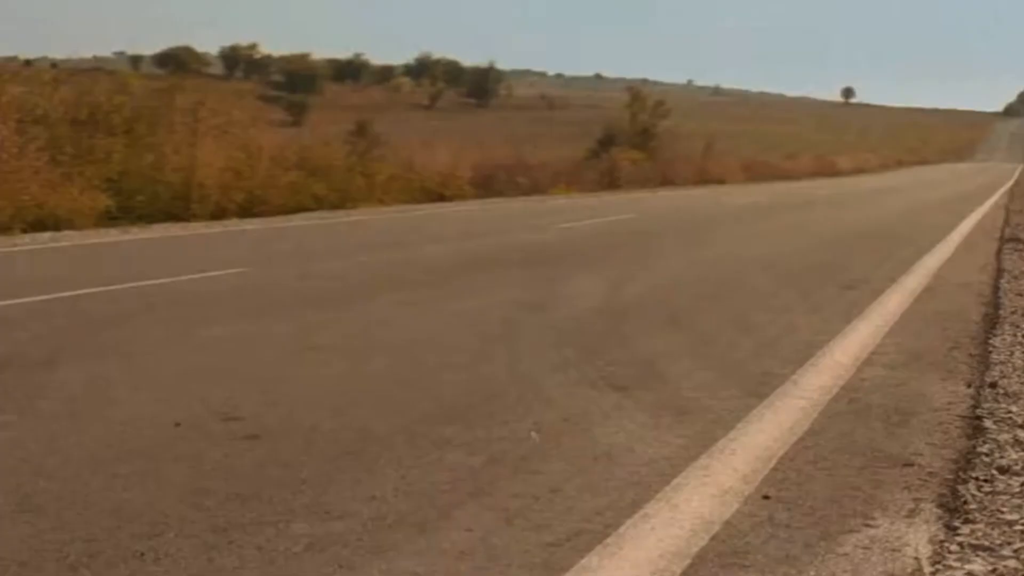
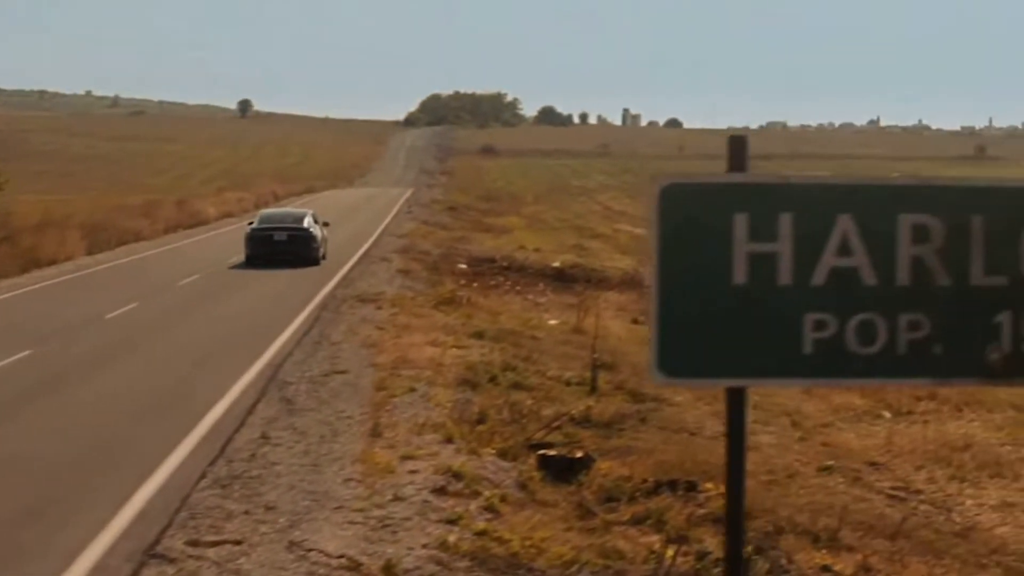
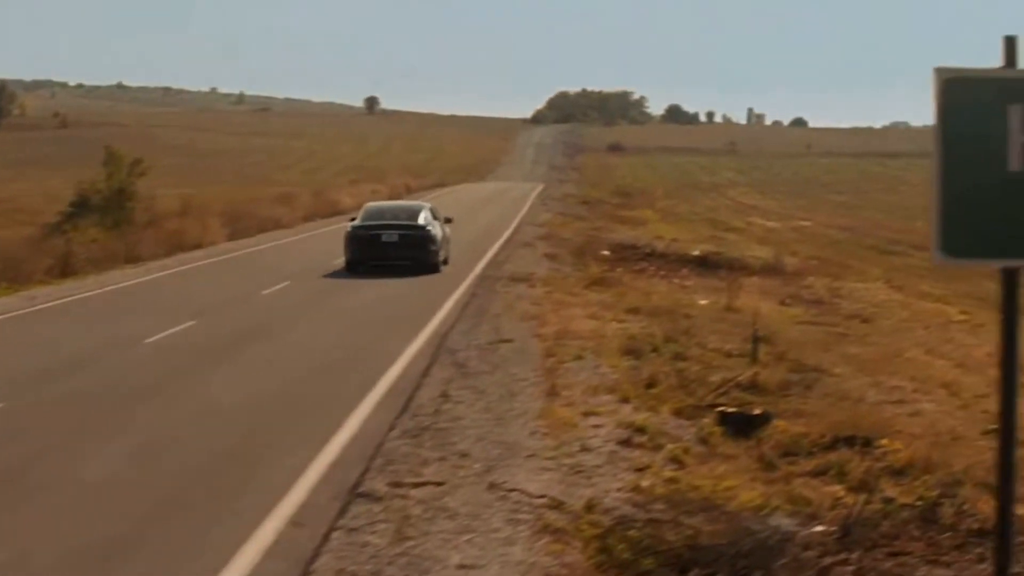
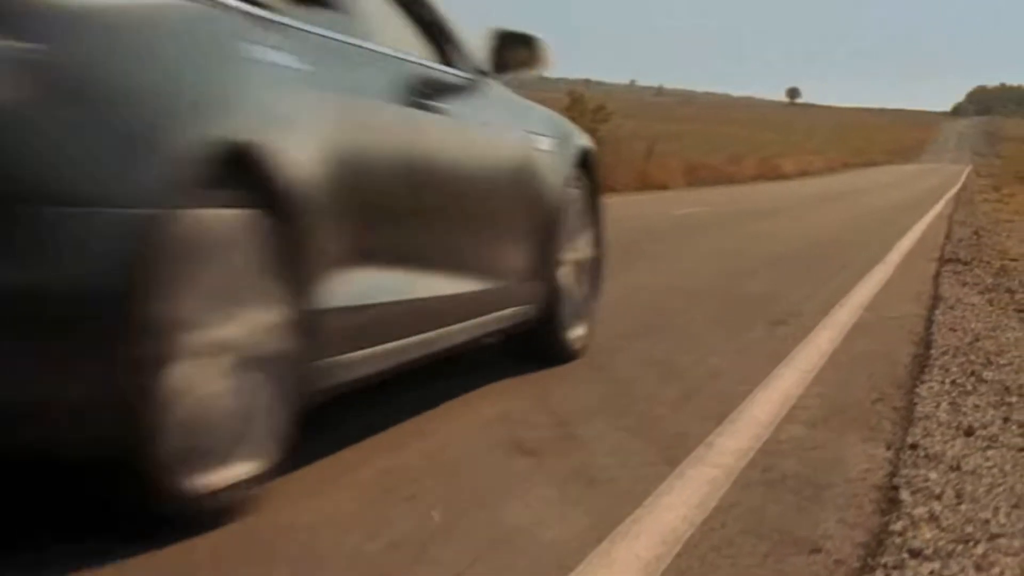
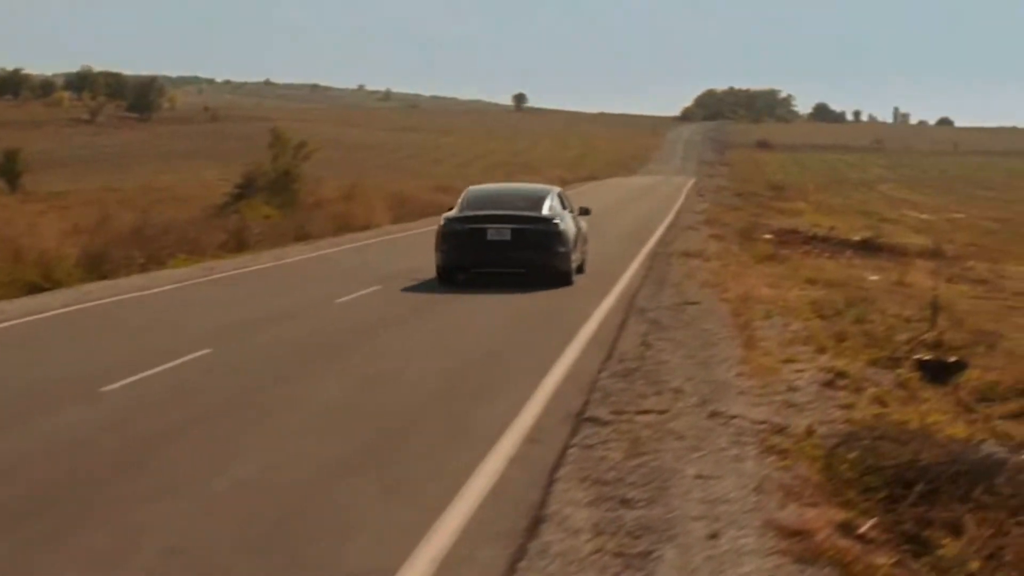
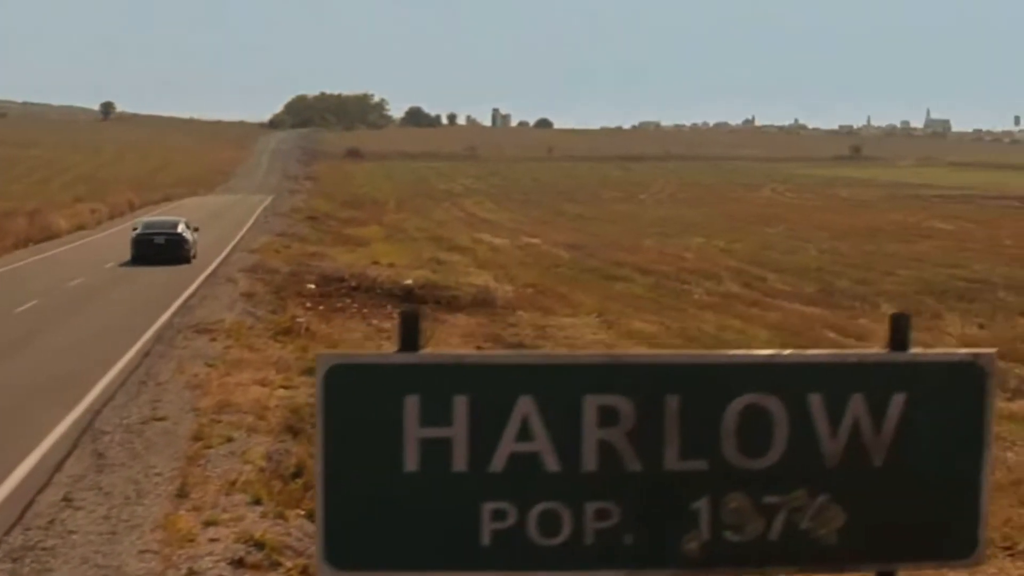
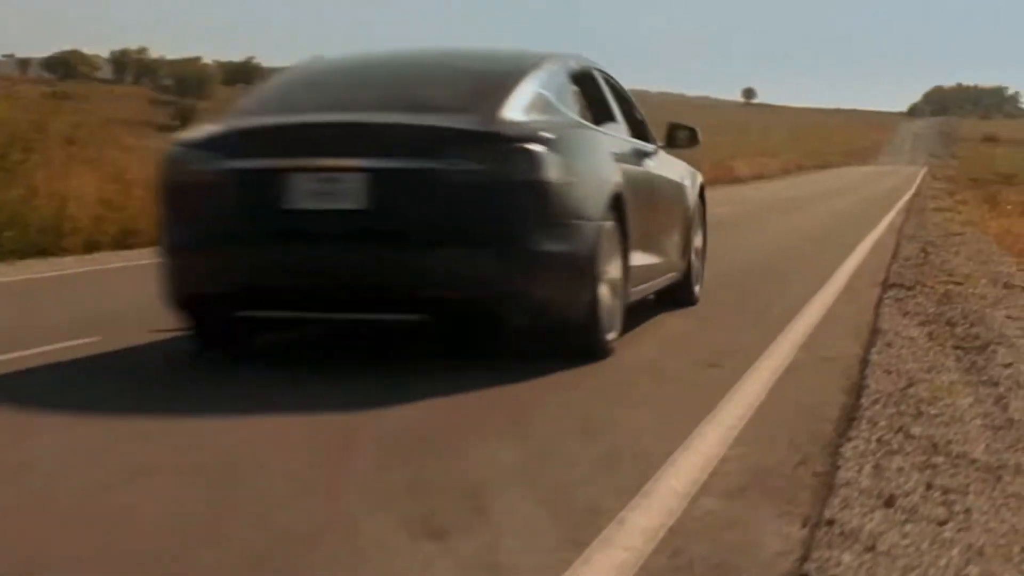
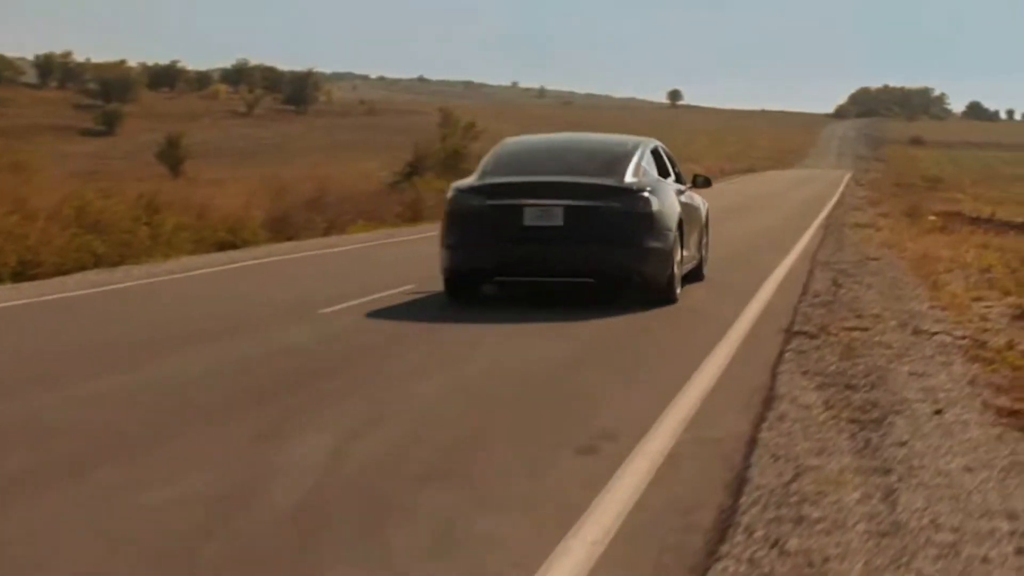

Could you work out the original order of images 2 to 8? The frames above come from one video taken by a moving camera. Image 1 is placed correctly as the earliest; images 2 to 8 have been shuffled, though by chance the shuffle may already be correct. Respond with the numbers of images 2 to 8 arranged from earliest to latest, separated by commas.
4, 7, 8, 5, 3, 2, 6
